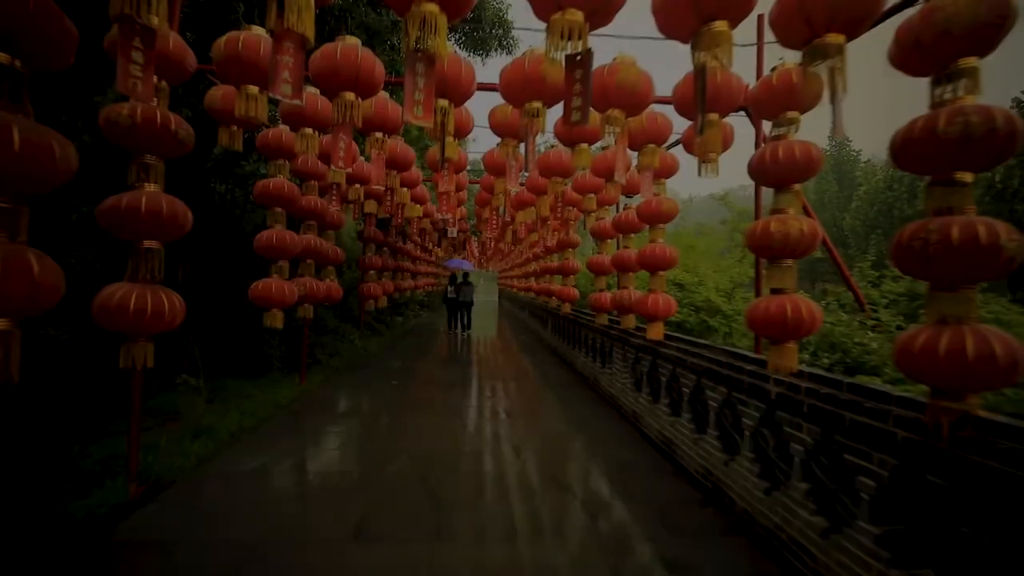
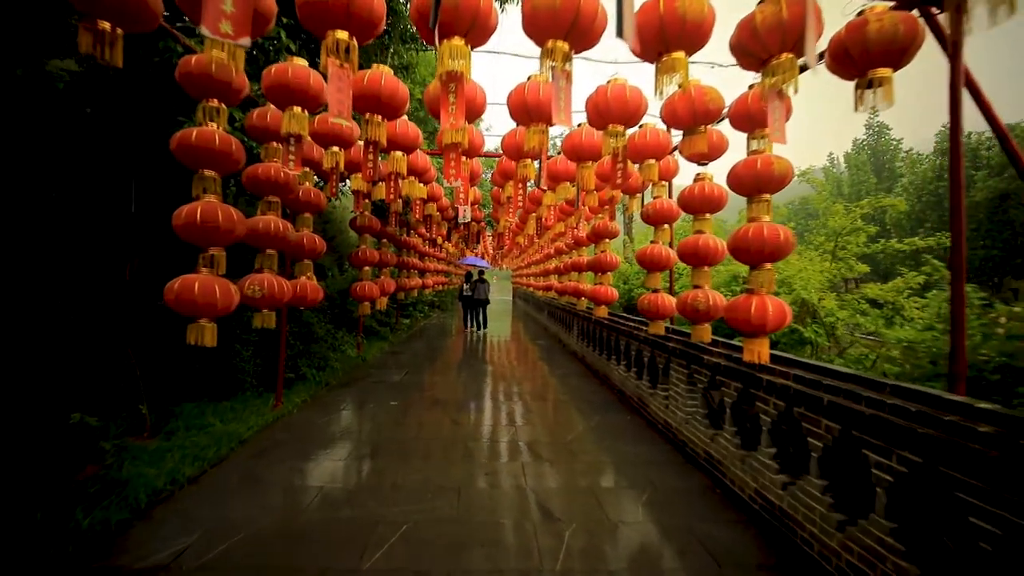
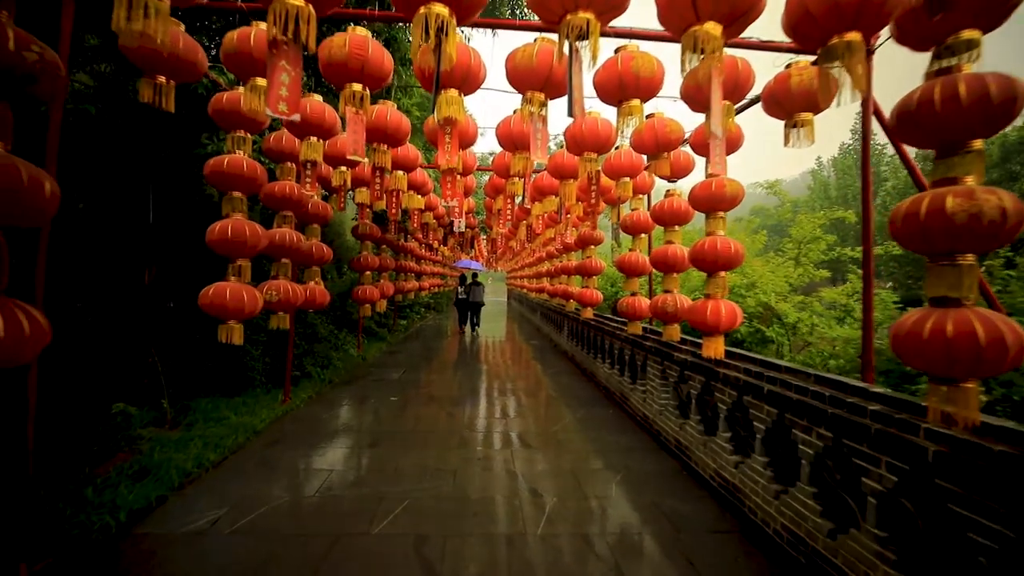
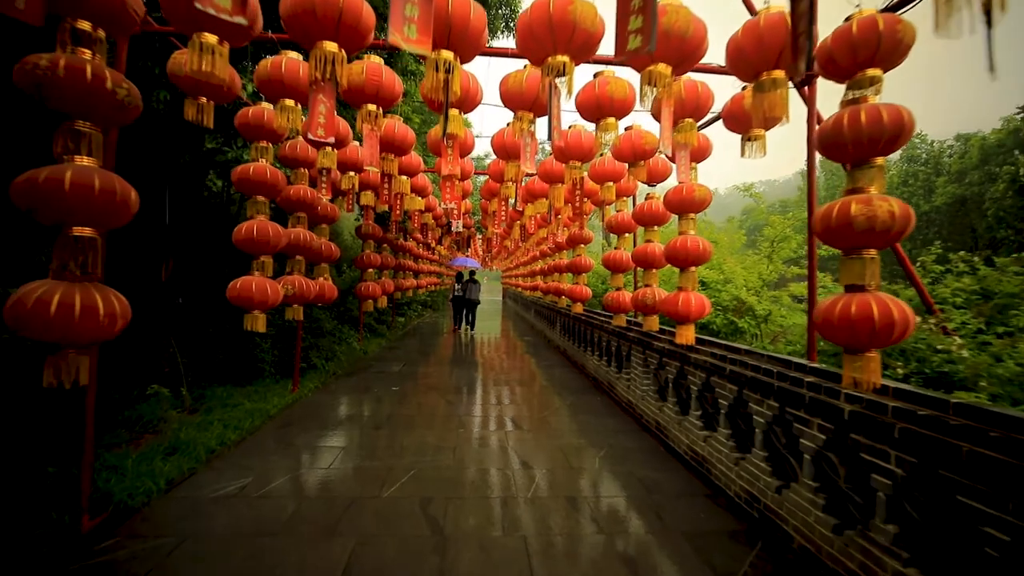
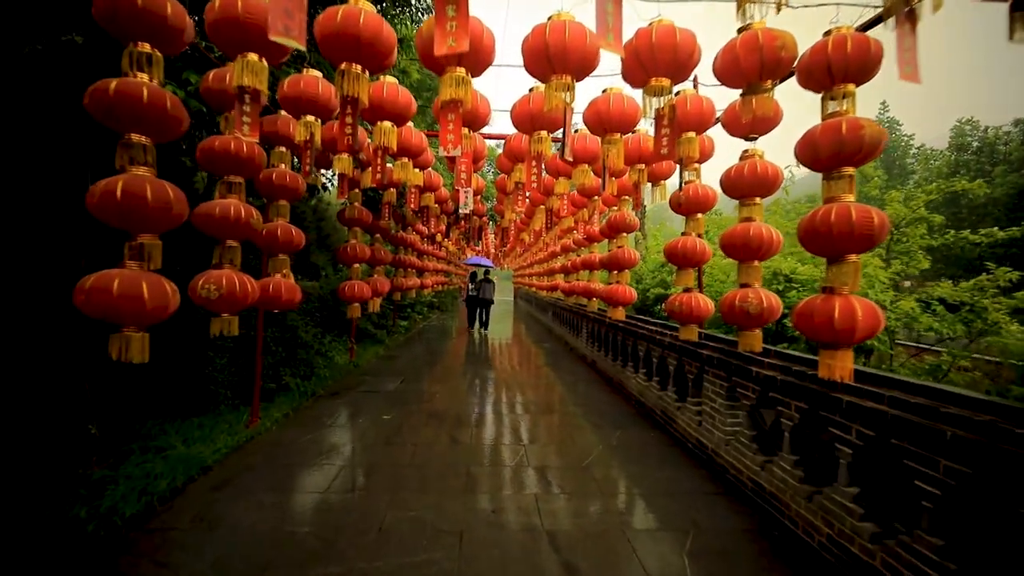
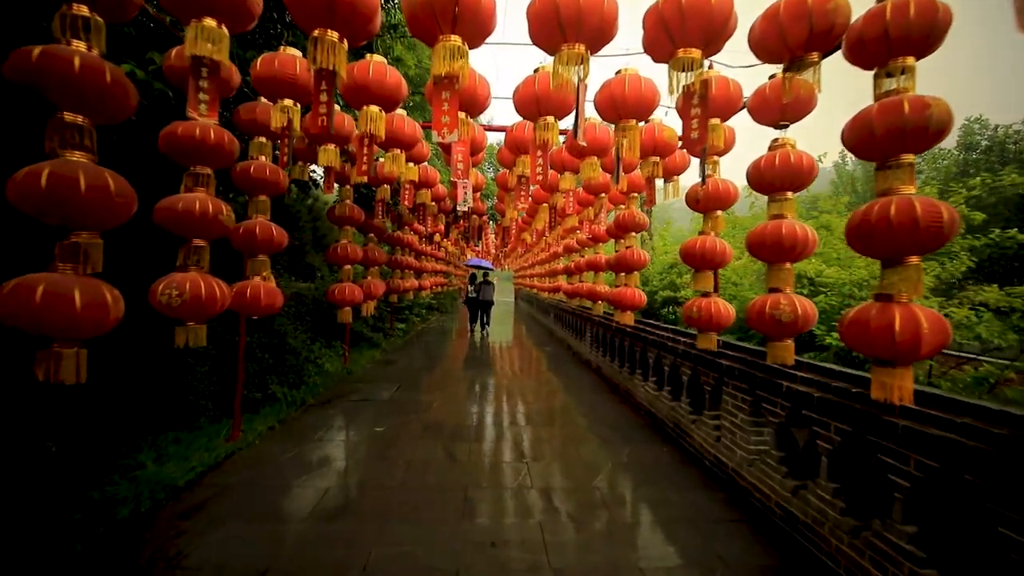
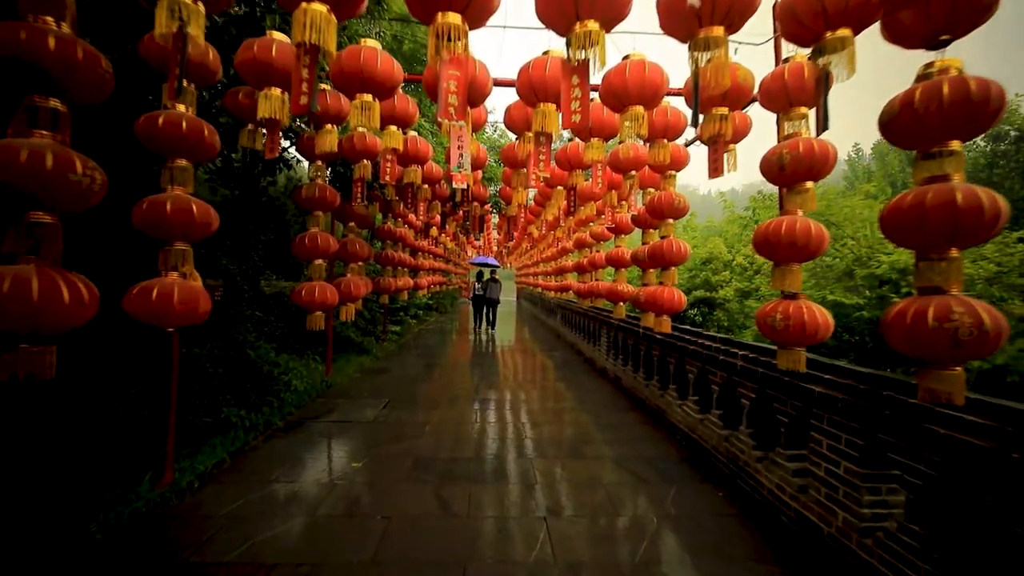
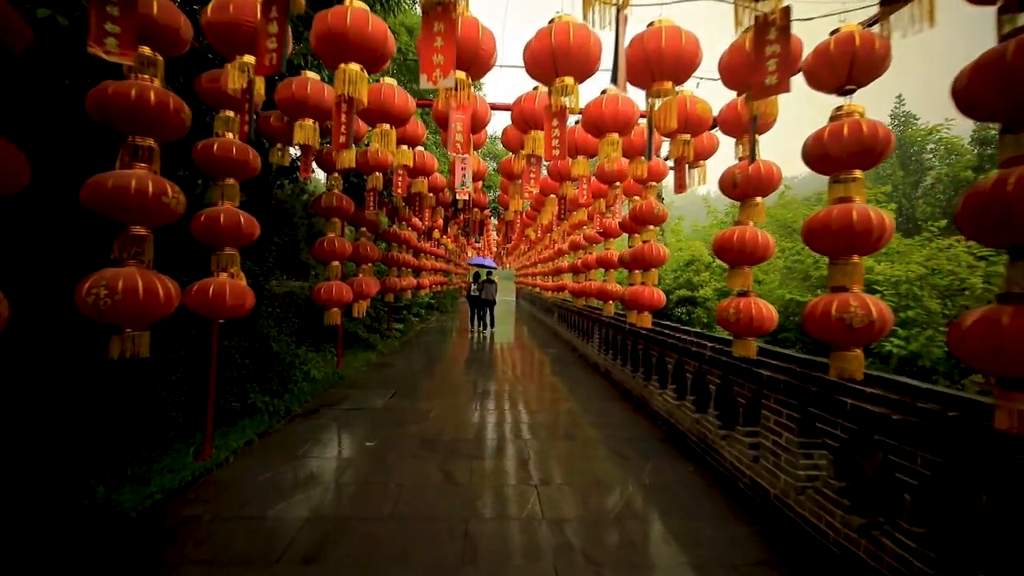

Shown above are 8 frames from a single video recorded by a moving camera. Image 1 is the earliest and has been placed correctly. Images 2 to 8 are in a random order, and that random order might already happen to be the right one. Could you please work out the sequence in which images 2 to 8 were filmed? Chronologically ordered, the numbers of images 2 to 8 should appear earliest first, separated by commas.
4, 3, 2, 5, 6, 8, 7
